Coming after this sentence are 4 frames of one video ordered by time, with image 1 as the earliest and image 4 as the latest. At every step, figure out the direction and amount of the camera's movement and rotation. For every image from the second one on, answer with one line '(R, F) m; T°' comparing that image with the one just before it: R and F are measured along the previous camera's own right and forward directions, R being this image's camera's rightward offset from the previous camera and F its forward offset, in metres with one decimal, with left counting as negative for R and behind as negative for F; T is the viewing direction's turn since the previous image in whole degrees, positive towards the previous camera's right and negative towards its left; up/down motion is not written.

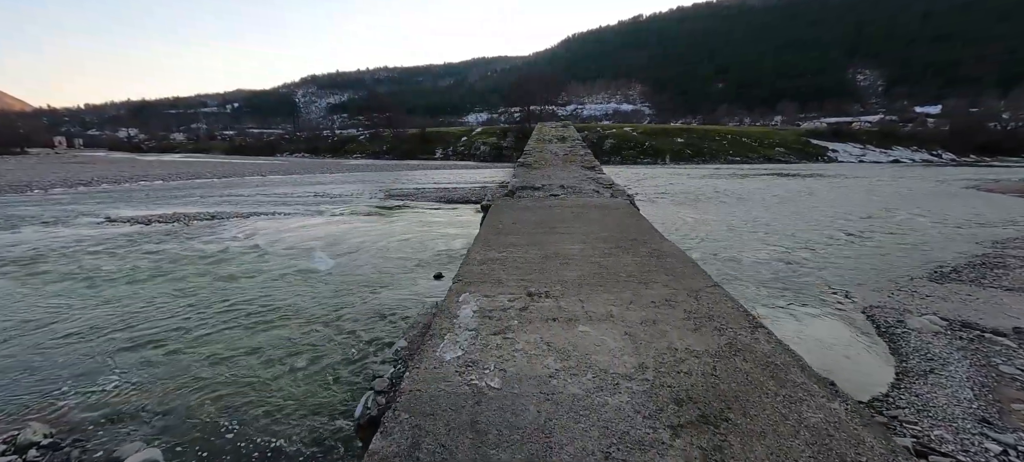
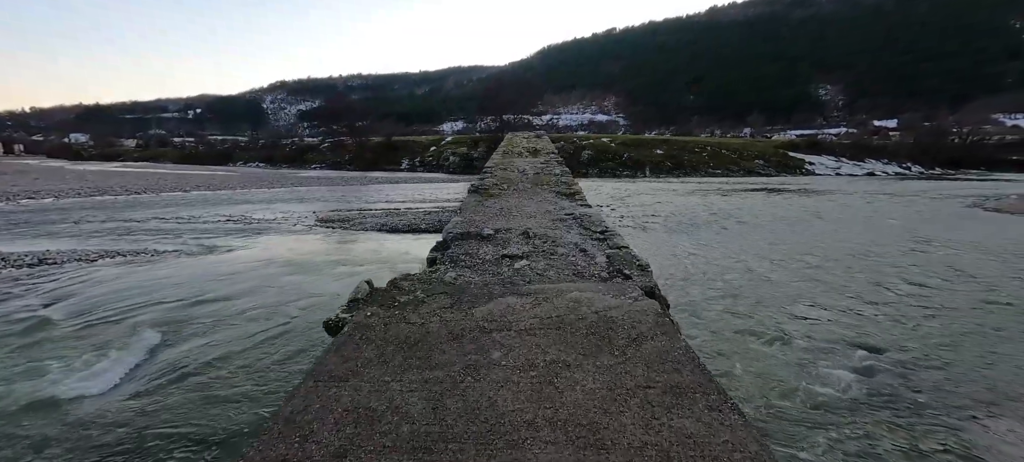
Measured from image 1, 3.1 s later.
(+0.4, +2.5) m; +3°
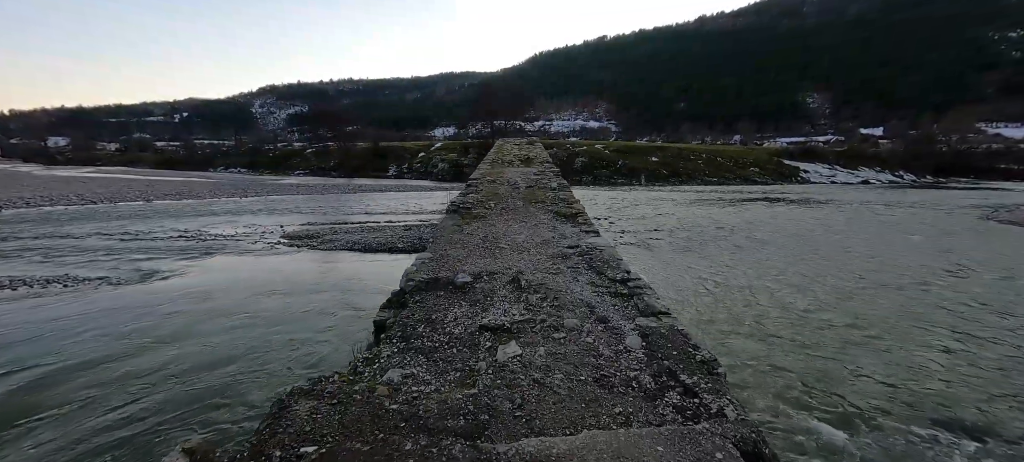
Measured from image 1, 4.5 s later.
(+0.1, +1.2) m; +1°
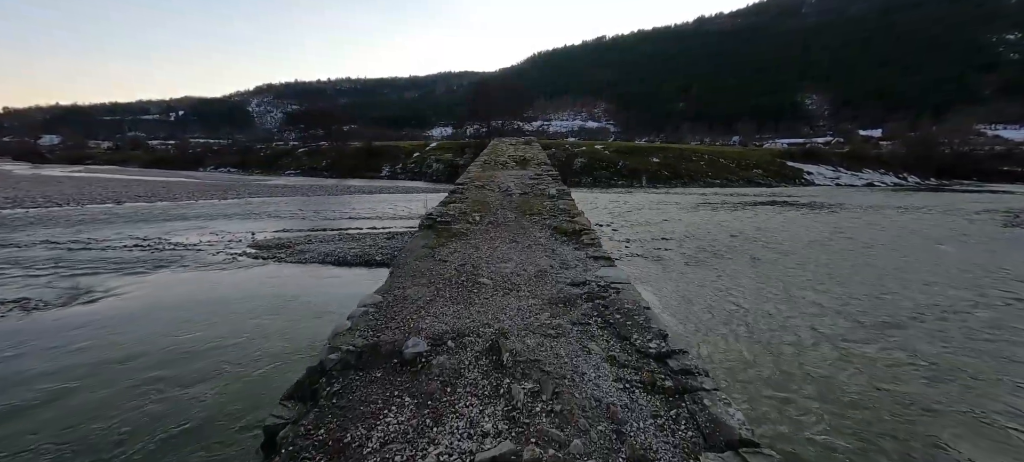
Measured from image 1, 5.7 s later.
(+0.1, +1.1) m; 0°
